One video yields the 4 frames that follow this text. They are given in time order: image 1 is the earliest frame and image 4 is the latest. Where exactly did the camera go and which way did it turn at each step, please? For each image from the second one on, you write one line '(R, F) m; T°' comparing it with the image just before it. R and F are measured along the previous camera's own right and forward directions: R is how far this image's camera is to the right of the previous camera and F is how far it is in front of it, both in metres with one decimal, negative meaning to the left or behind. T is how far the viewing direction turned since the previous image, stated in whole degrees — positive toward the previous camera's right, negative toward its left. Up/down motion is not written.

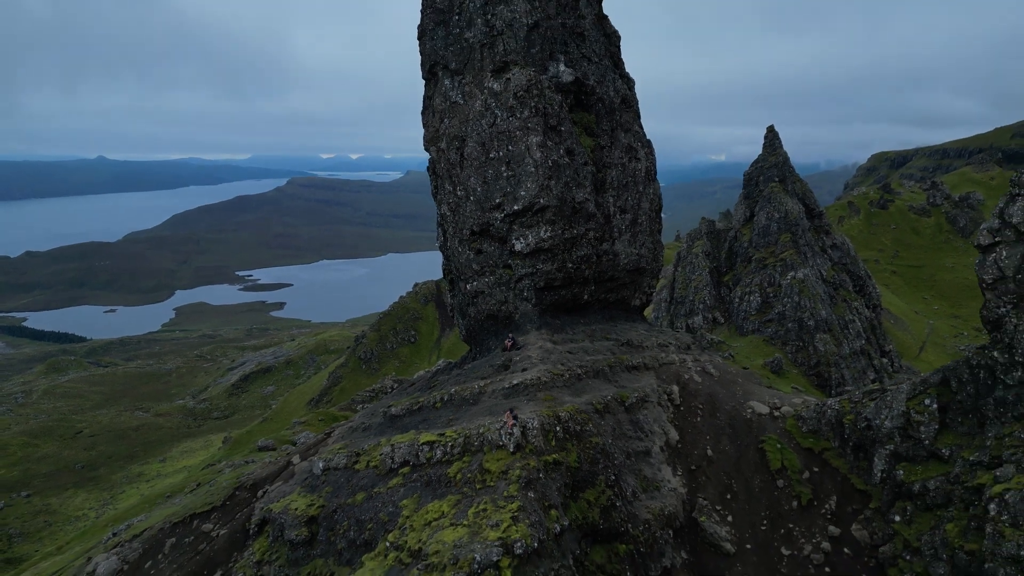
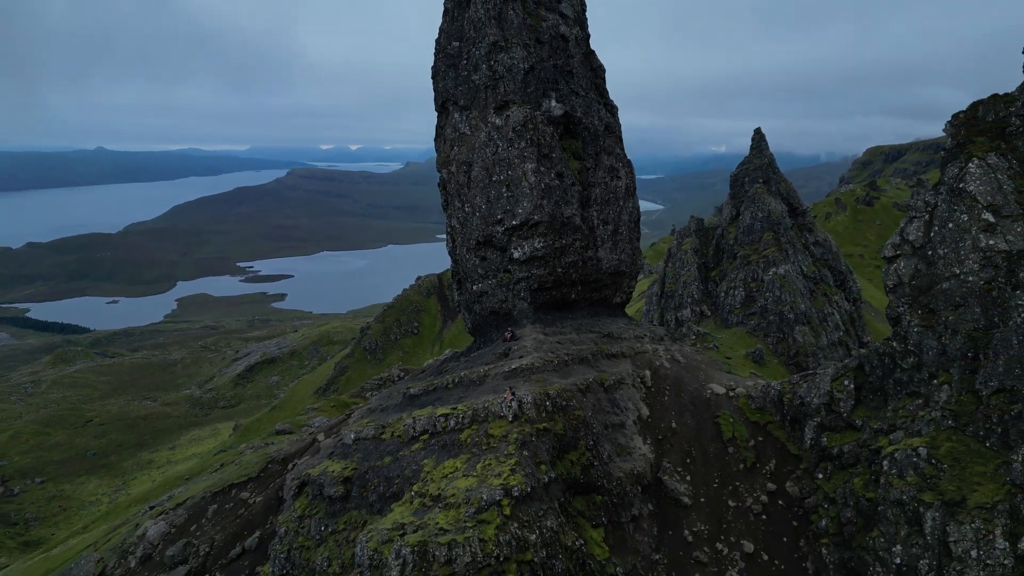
(0.0, -6.3) m; 0°
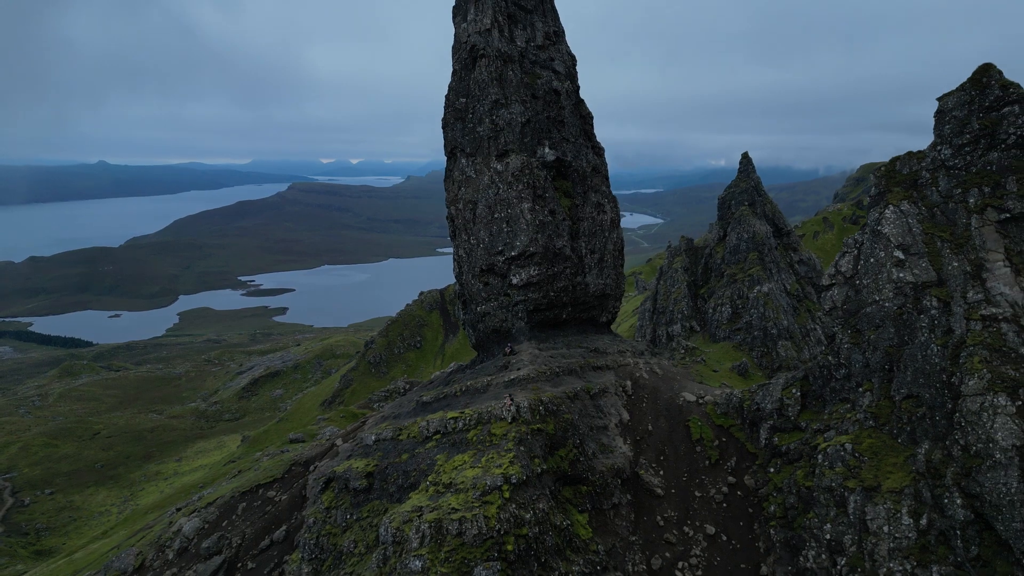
(+0.1, -6.4) m; 0°
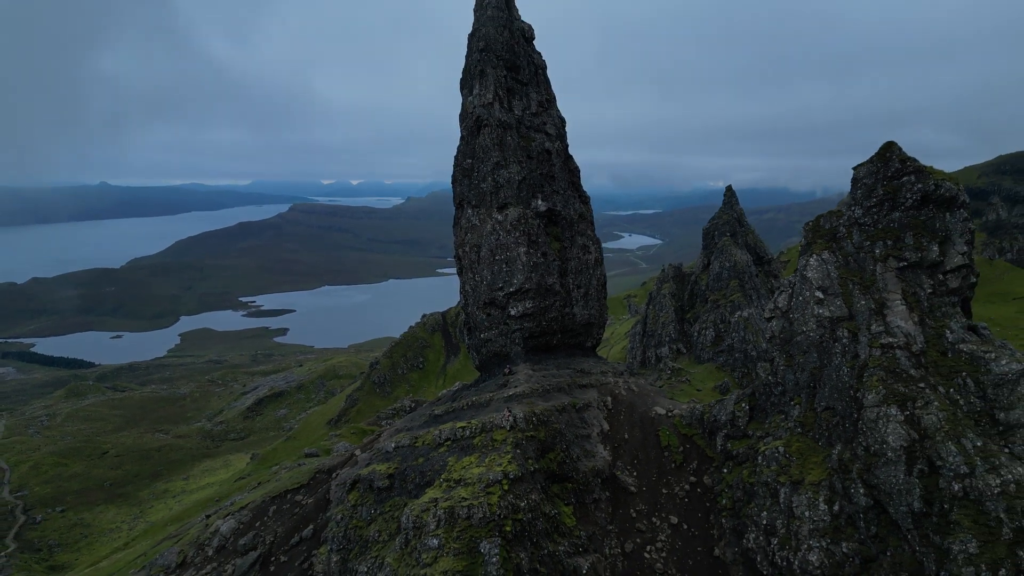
(+0.1, -8.9) m; 0°
